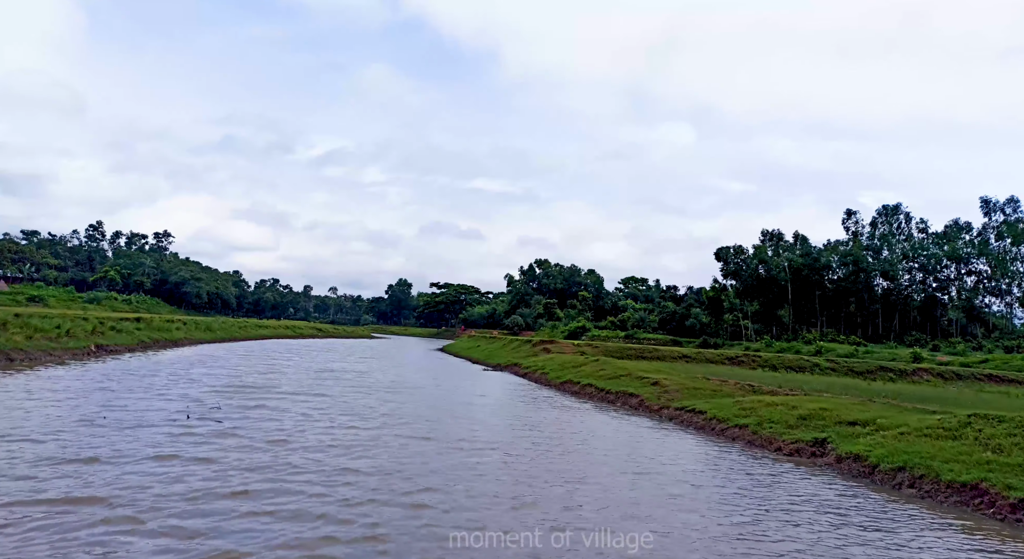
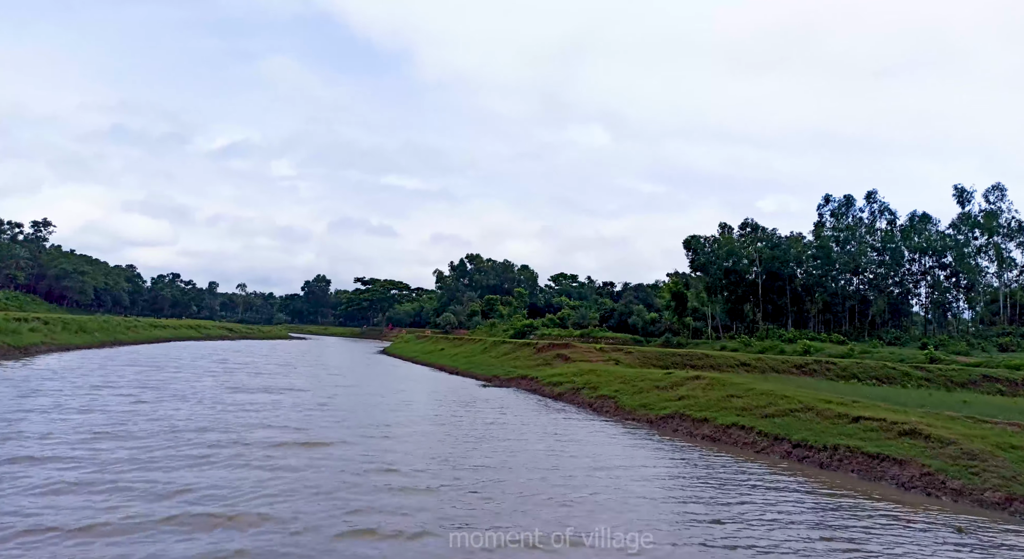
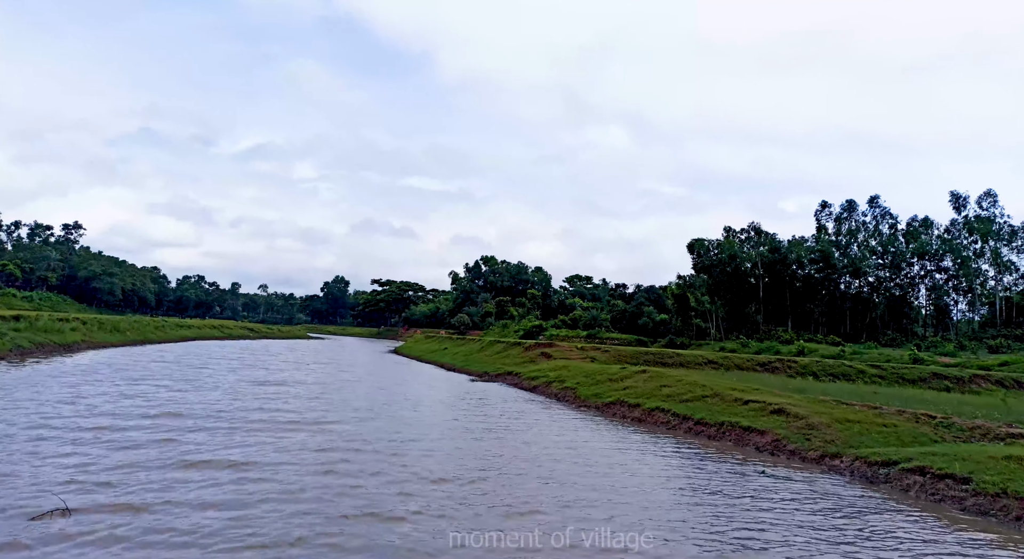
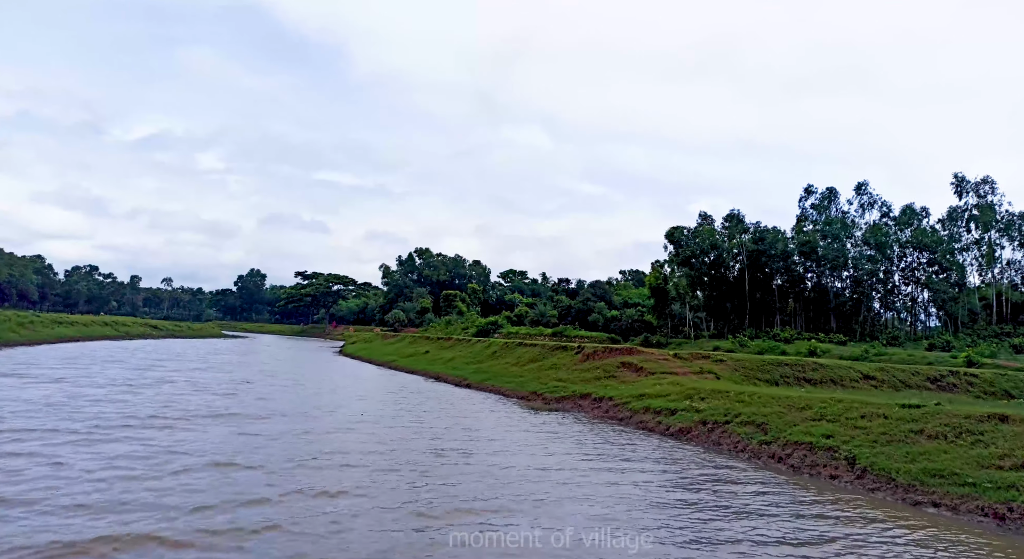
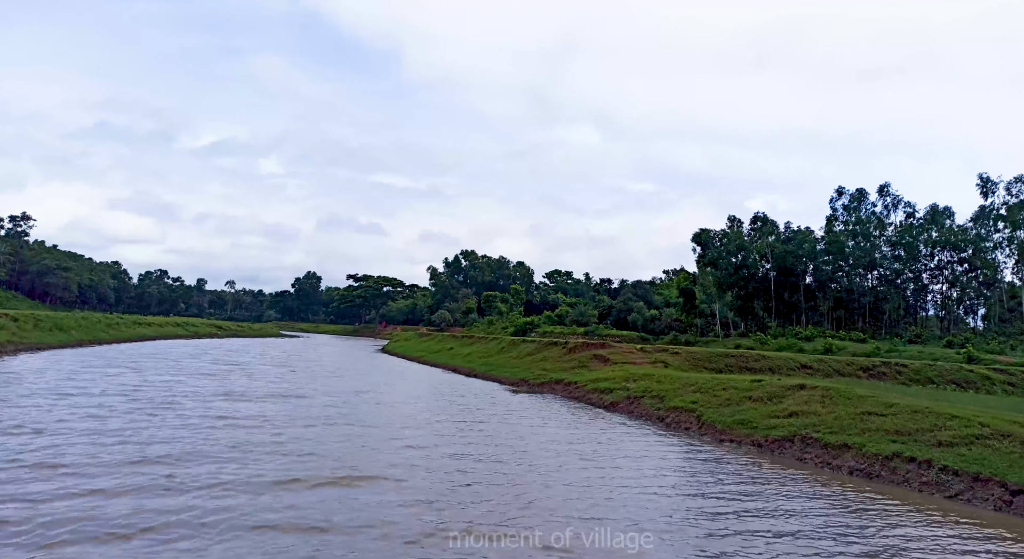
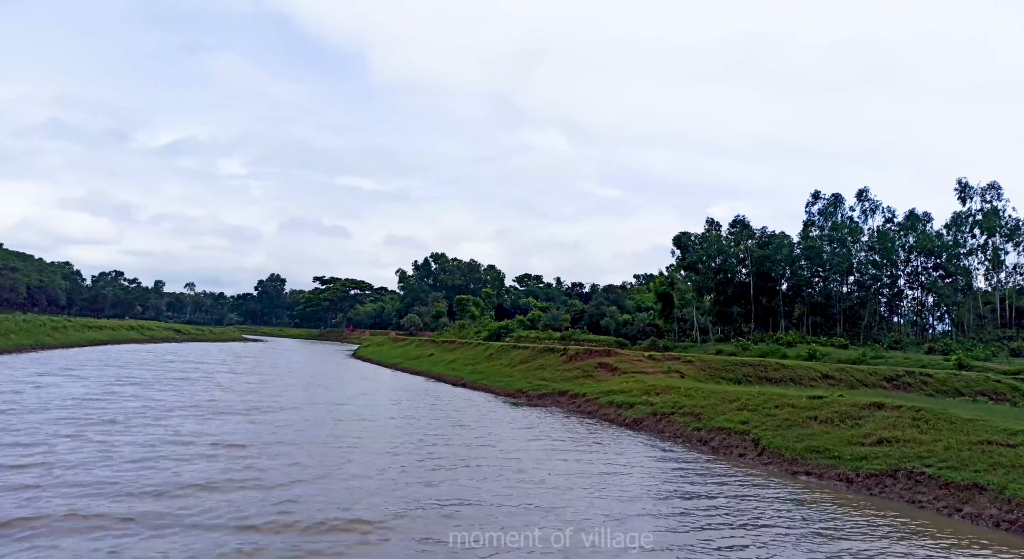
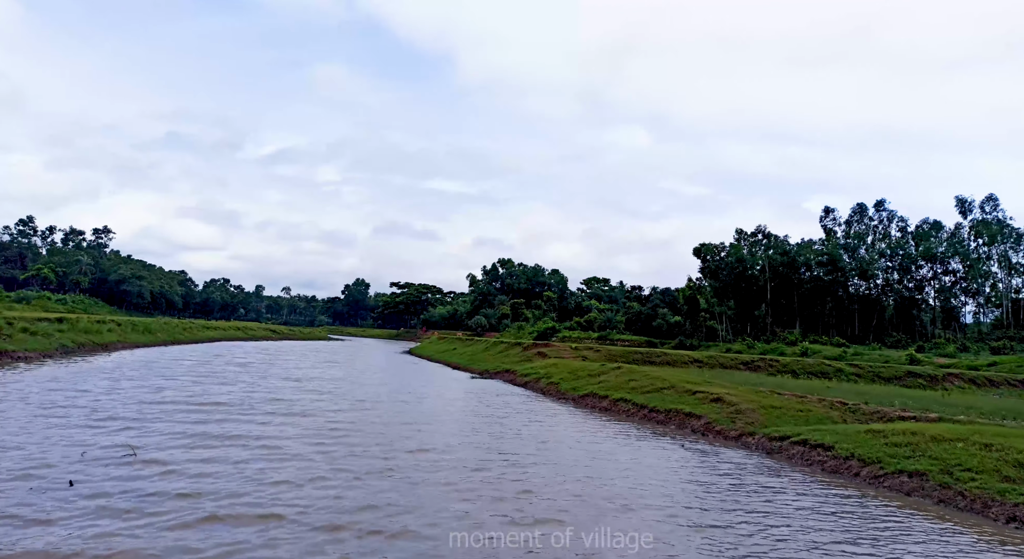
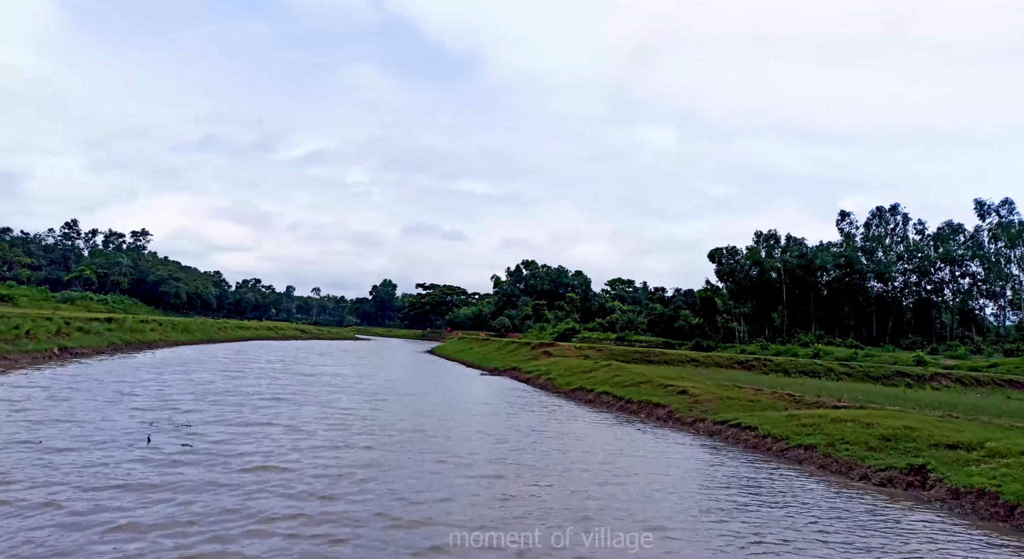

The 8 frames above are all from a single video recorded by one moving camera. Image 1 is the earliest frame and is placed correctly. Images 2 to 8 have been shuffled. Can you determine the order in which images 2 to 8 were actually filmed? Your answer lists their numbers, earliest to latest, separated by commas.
8, 7, 3, 2, 5, 6, 4
